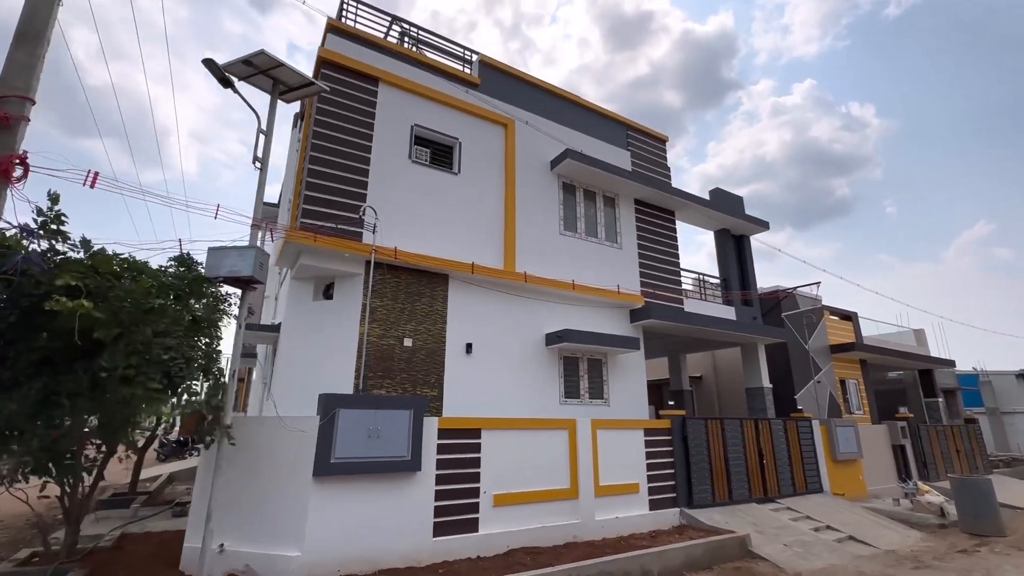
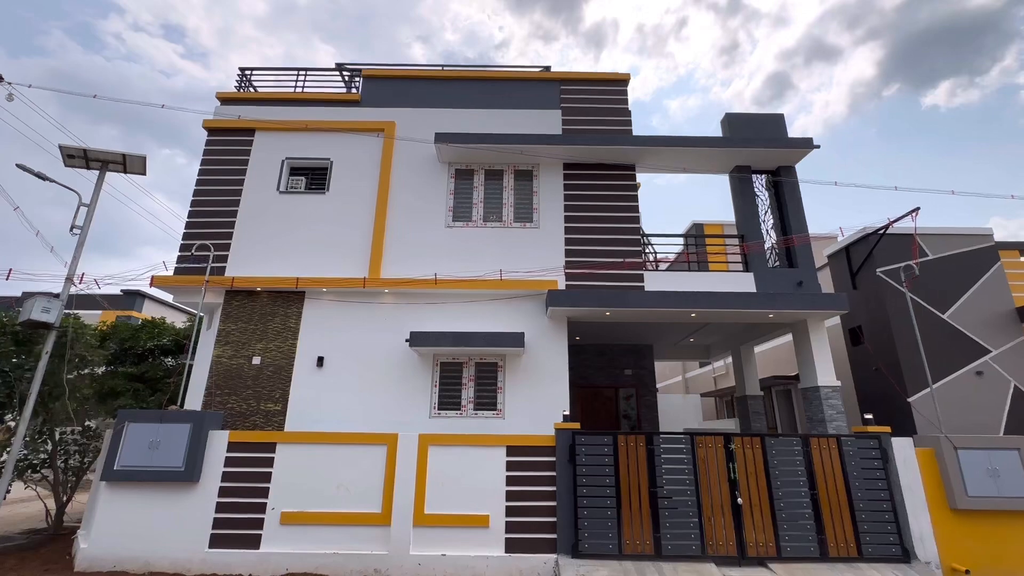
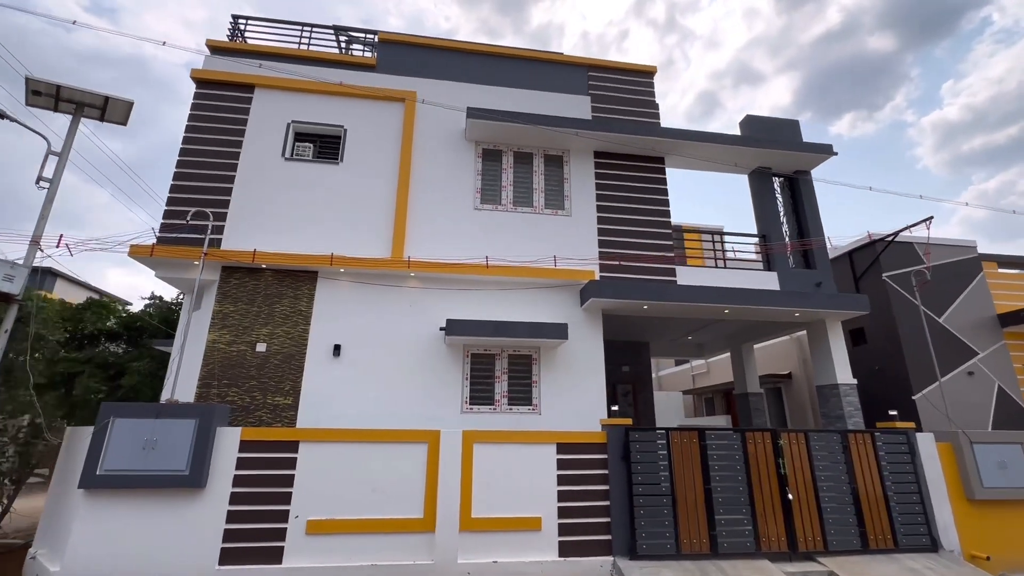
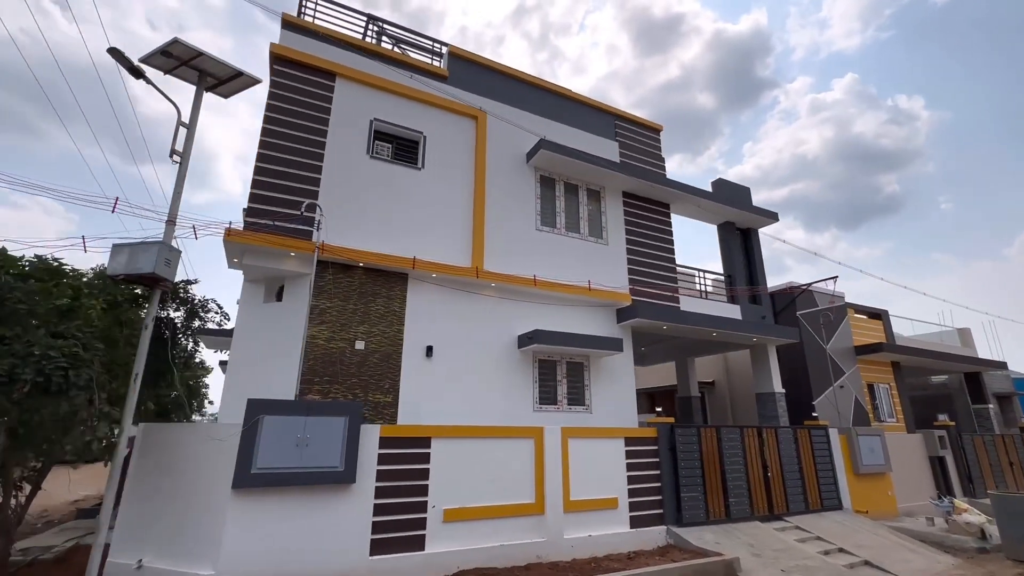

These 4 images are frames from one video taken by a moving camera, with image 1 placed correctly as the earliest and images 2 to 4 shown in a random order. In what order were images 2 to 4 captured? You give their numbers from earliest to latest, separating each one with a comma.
4, 3, 2
